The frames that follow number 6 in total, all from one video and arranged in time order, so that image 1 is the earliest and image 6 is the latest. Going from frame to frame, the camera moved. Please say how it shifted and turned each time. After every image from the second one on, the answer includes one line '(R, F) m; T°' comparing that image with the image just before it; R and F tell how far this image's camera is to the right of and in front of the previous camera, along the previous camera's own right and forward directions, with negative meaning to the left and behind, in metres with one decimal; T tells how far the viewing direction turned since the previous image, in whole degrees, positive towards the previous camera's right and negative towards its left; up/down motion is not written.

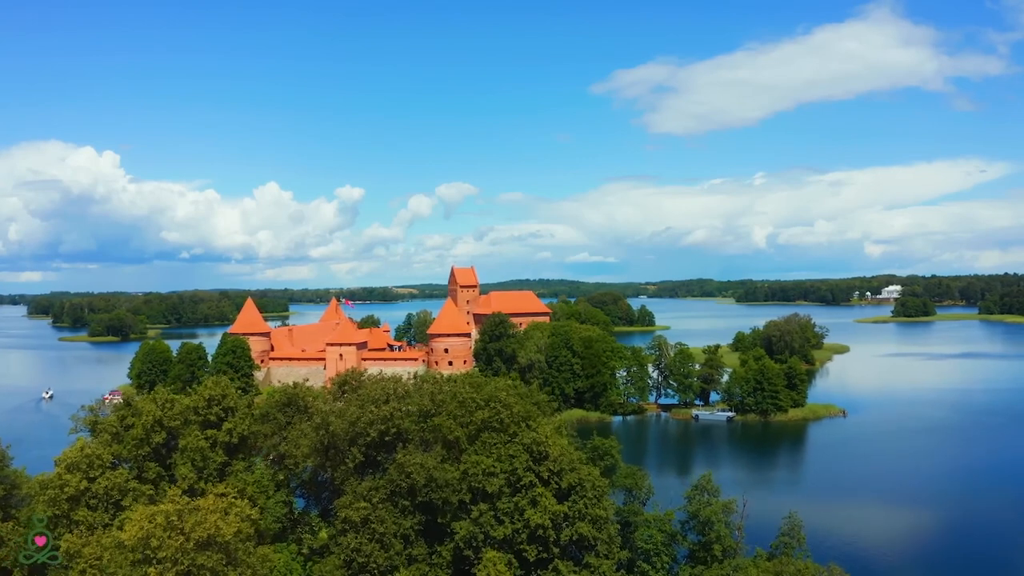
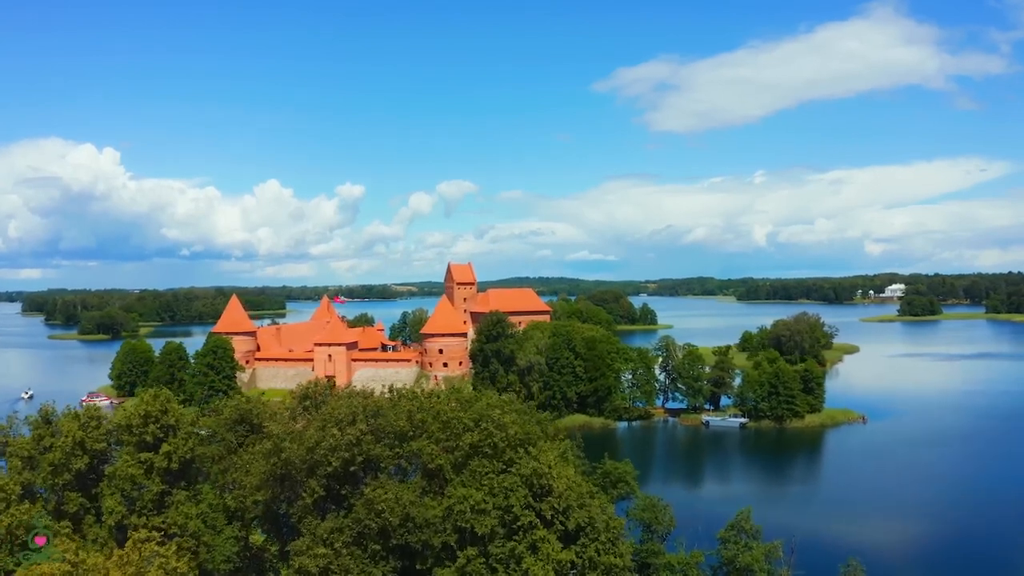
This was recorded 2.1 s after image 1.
(+0.1, +3.0) m; 0°
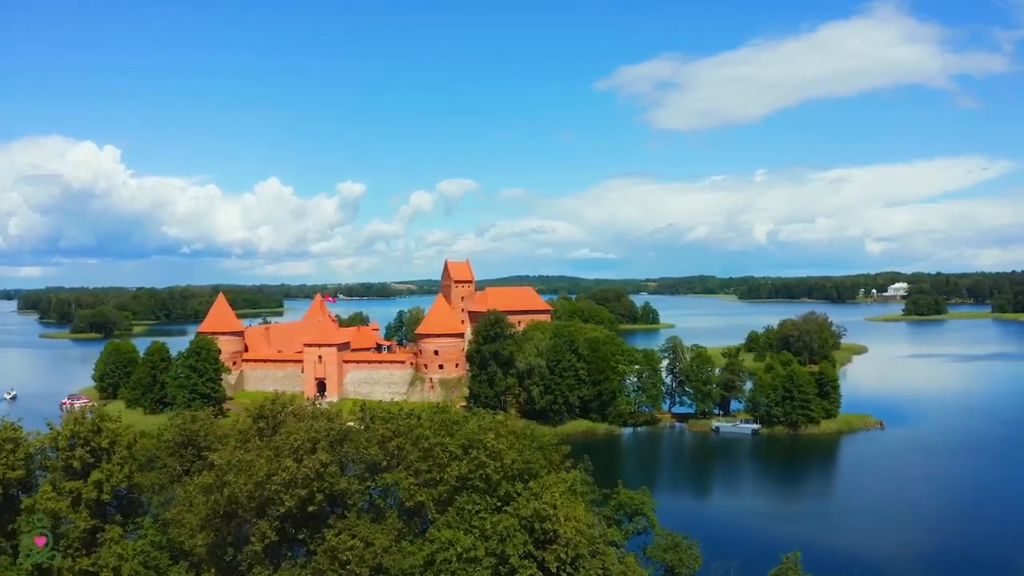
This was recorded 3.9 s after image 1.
(+0.1, +2.4) m; 0°
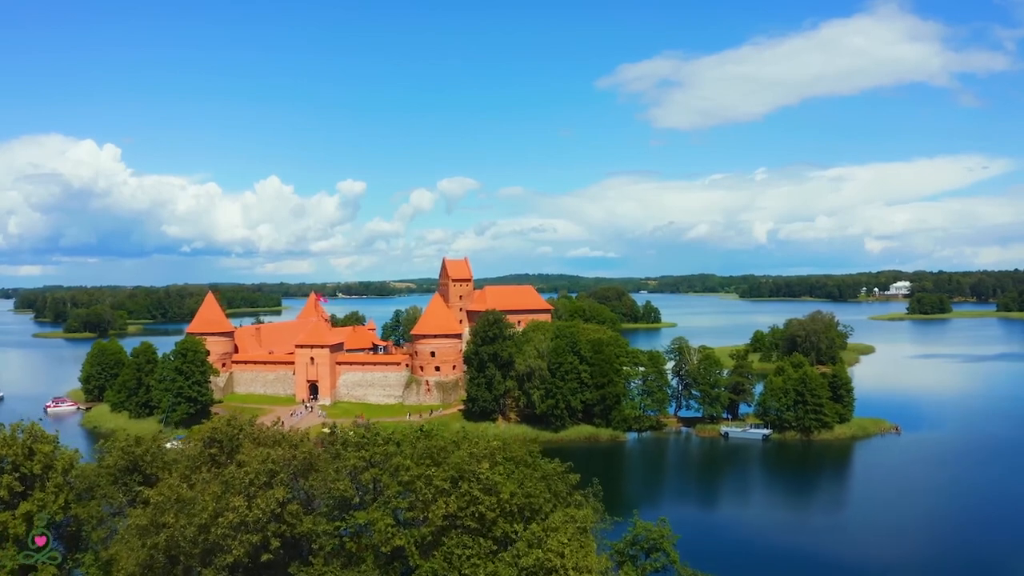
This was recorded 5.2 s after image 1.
(0.0, +1.9) m; 0°
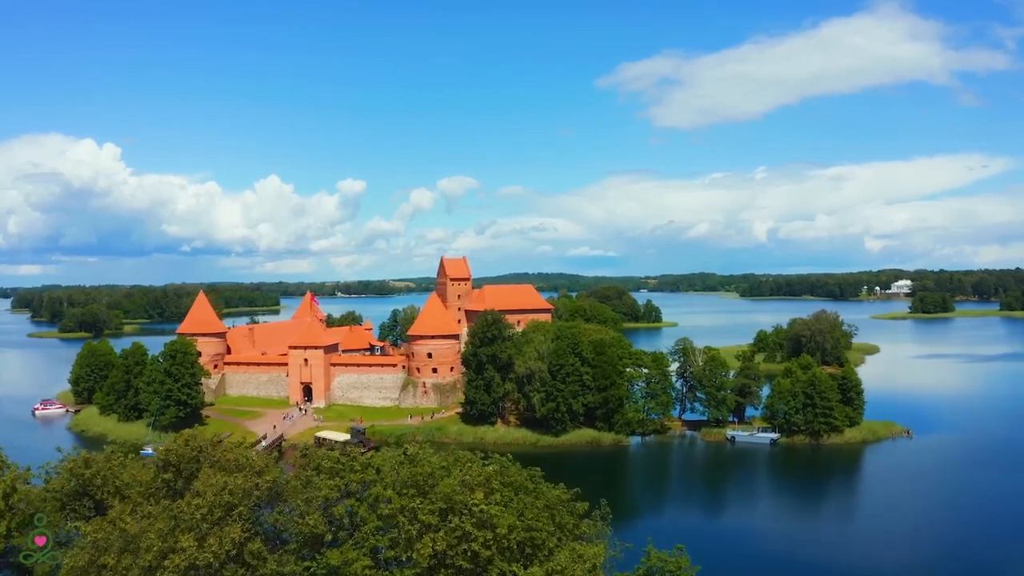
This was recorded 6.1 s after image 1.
(0.0, +1.3) m; 0°
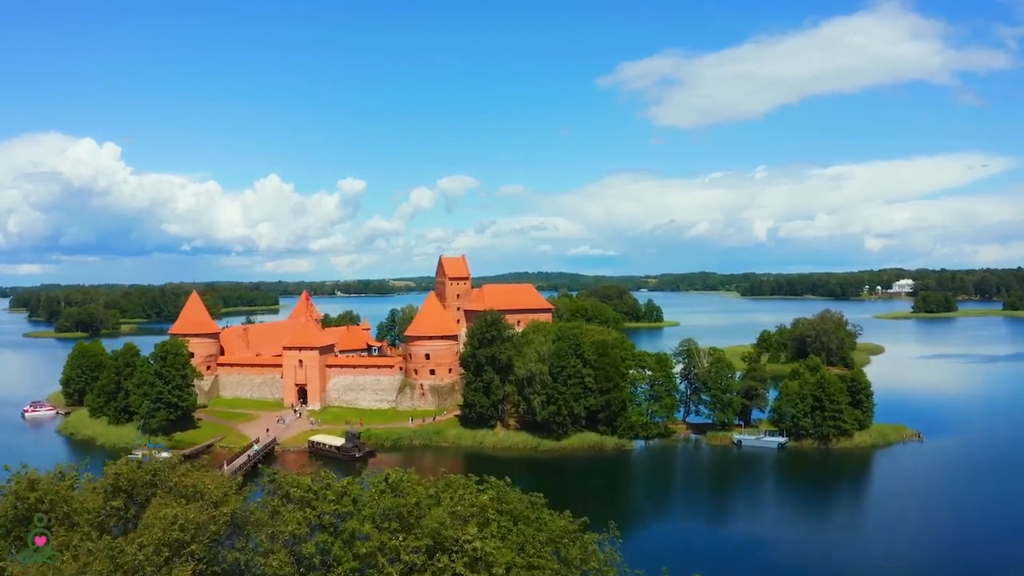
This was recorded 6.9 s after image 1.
(0.0, +1.1) m; 0°
